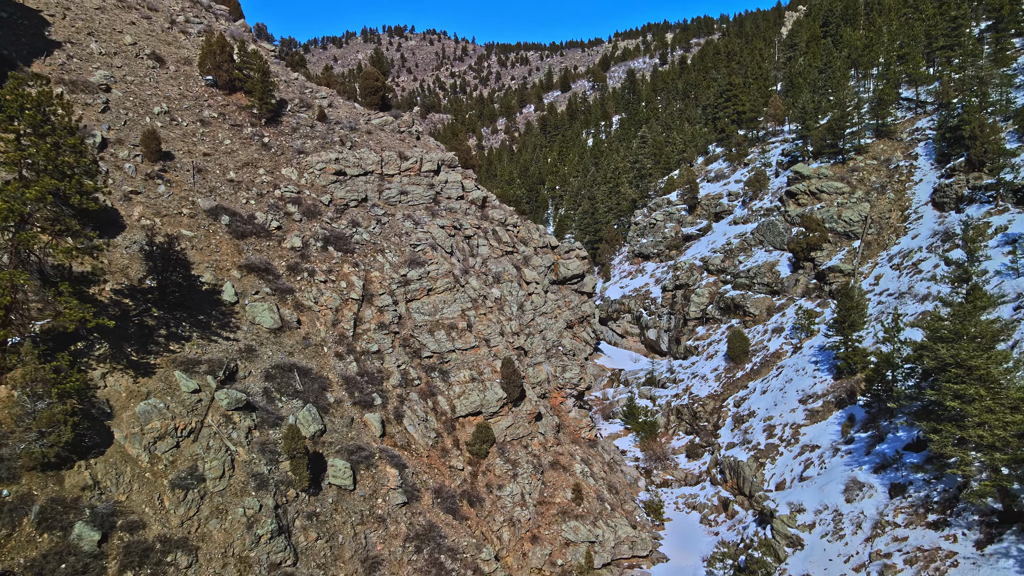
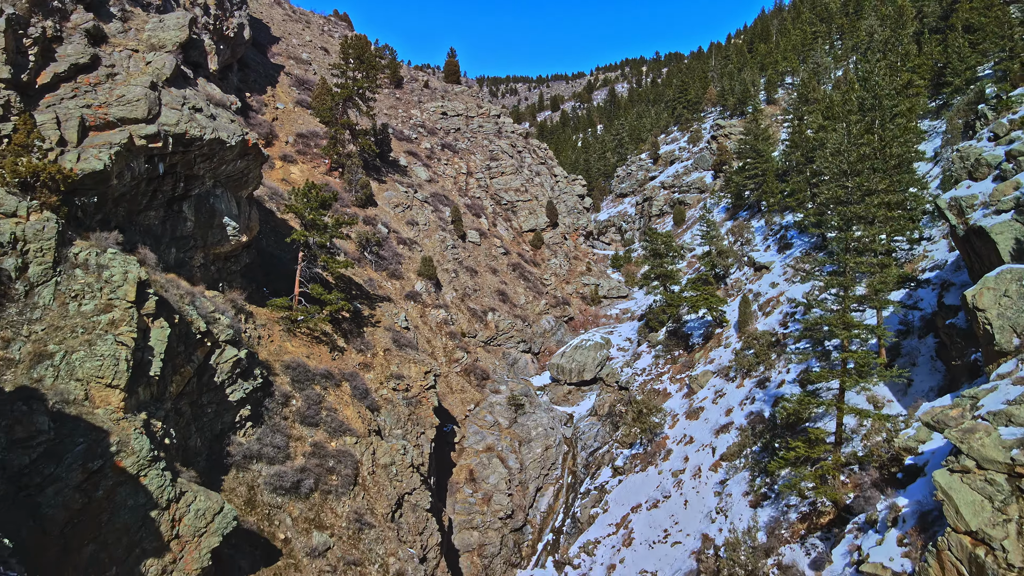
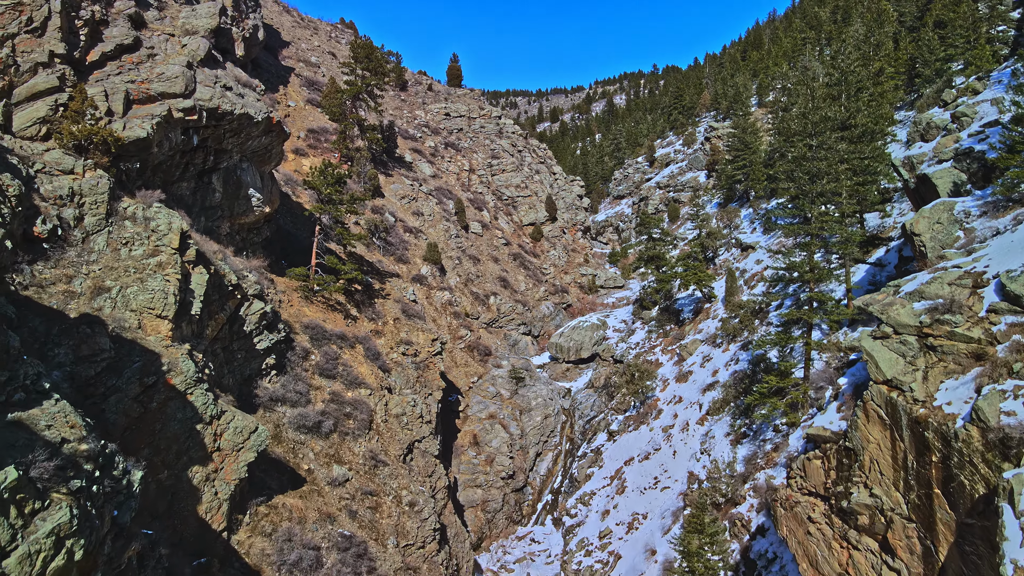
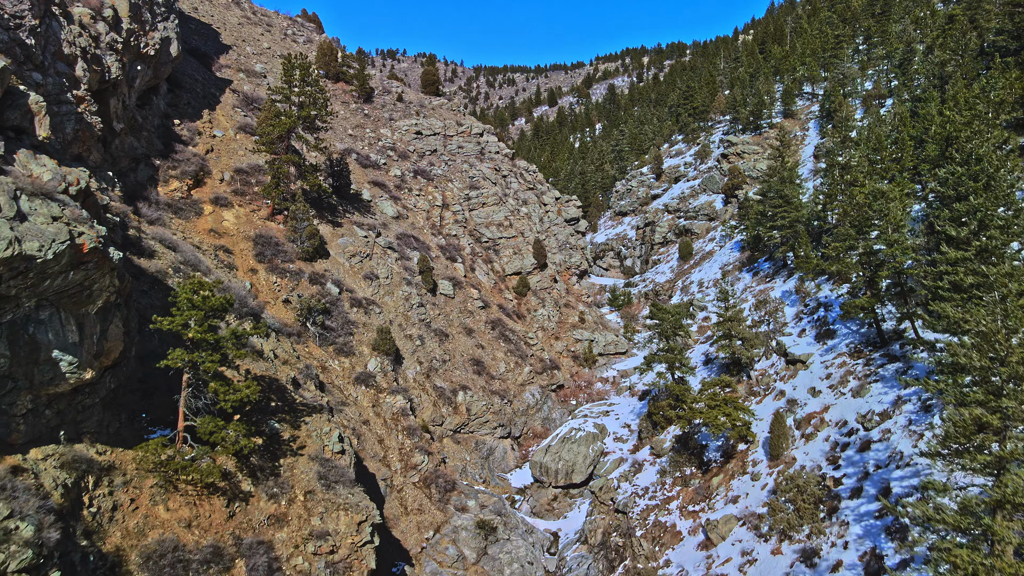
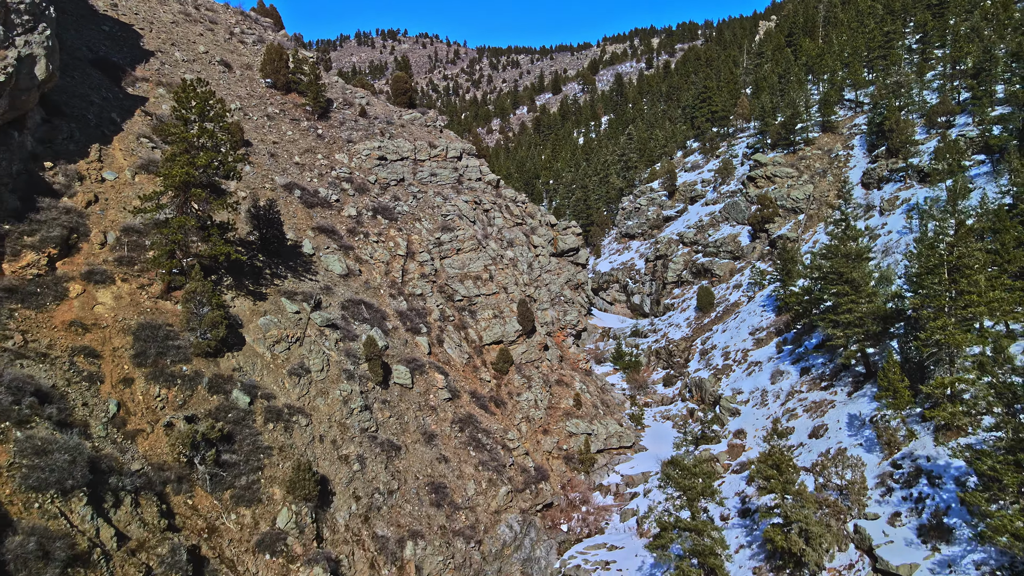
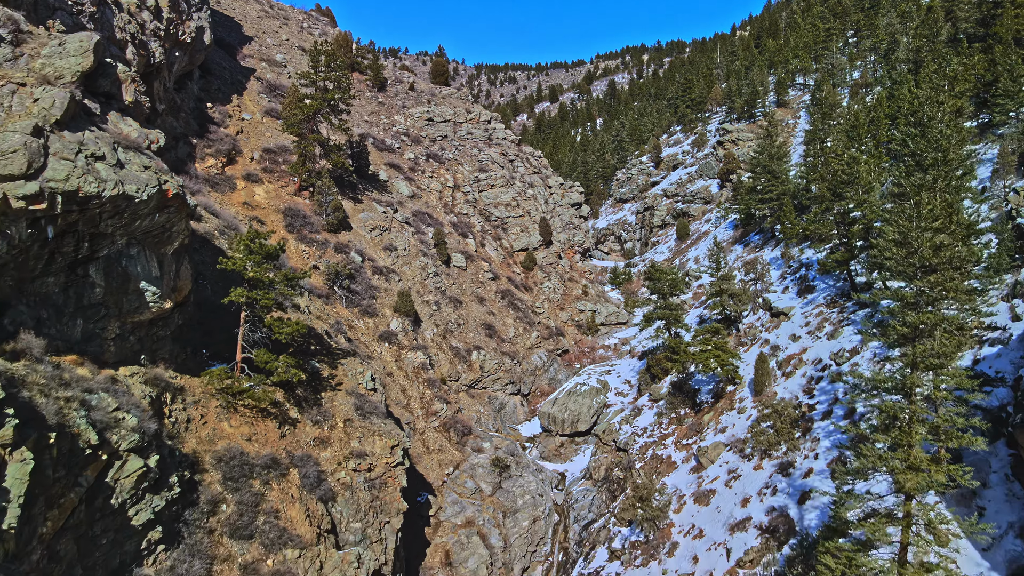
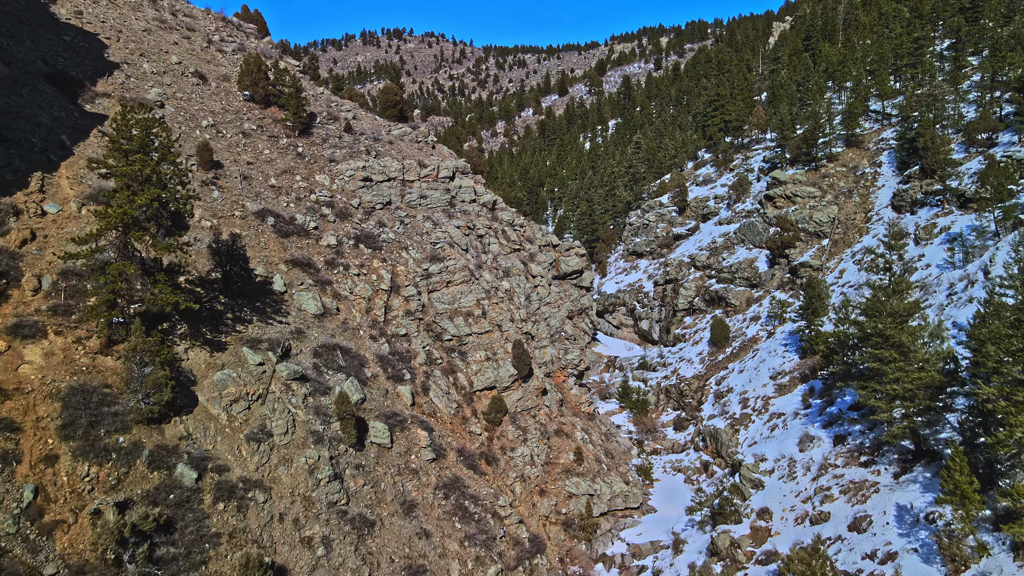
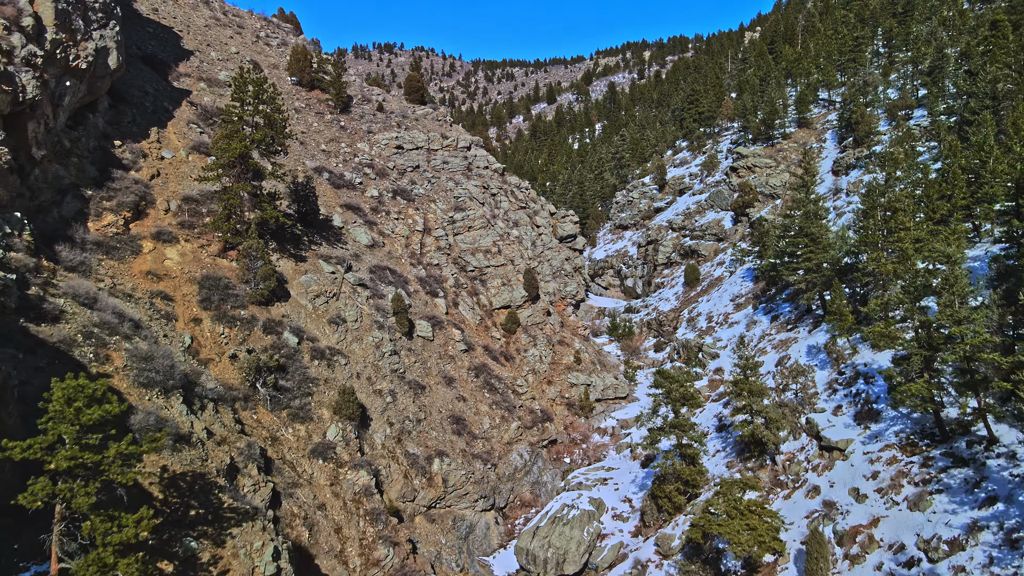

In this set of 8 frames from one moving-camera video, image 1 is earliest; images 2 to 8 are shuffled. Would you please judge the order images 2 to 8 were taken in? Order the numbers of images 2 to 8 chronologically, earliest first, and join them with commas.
7, 5, 8, 4, 6, 2, 3
